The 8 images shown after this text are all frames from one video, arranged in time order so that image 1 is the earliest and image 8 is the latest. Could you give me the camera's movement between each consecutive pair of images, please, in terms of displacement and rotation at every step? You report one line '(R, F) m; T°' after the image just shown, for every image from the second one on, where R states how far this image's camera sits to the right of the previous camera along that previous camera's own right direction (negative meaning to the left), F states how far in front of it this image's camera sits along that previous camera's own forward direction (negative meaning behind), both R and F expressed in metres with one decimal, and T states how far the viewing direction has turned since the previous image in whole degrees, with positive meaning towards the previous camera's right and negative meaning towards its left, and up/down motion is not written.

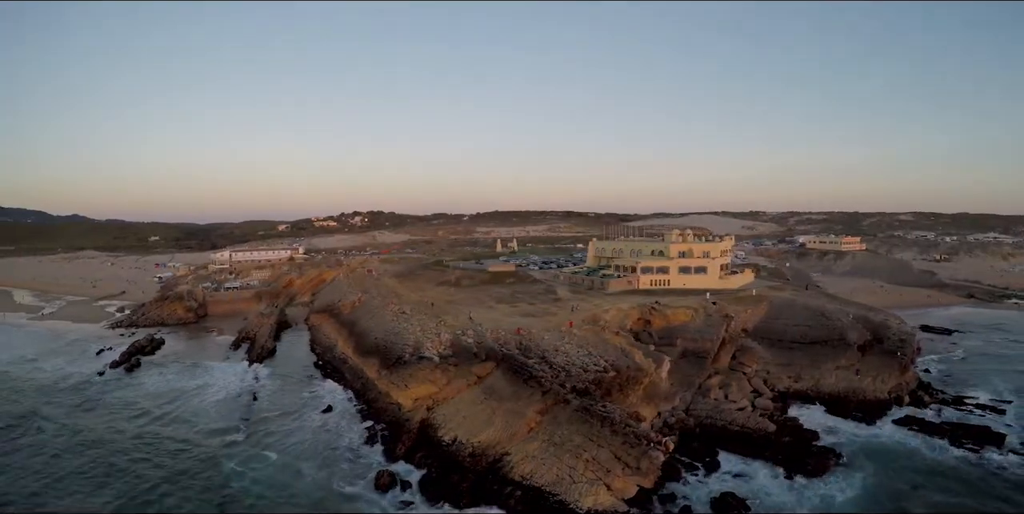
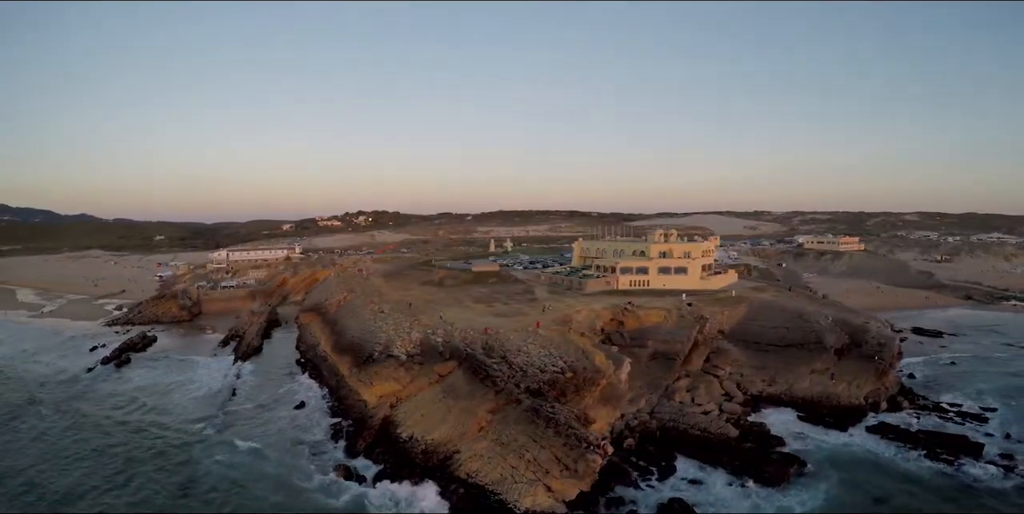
(+2.0, +0.3) m; -1°
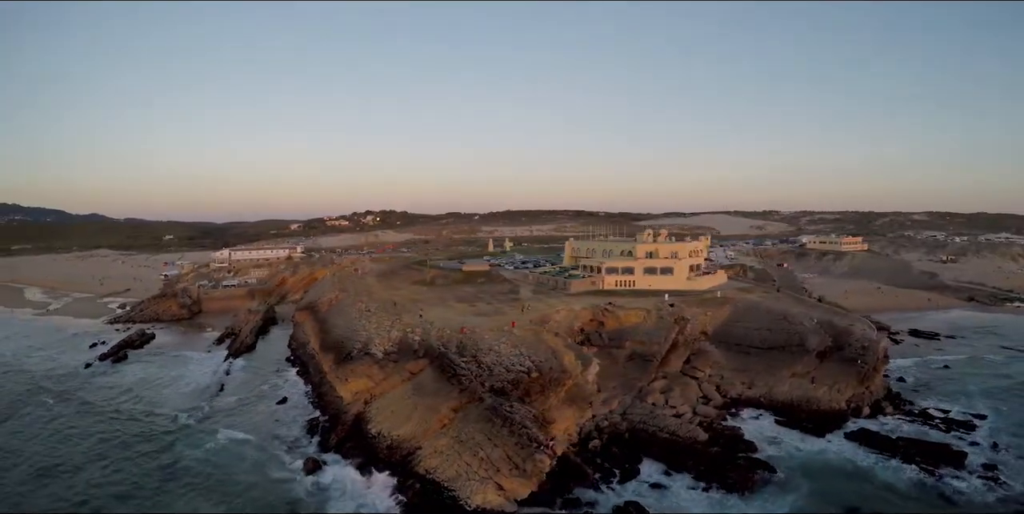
(+1.7, +0.2) m; -2°
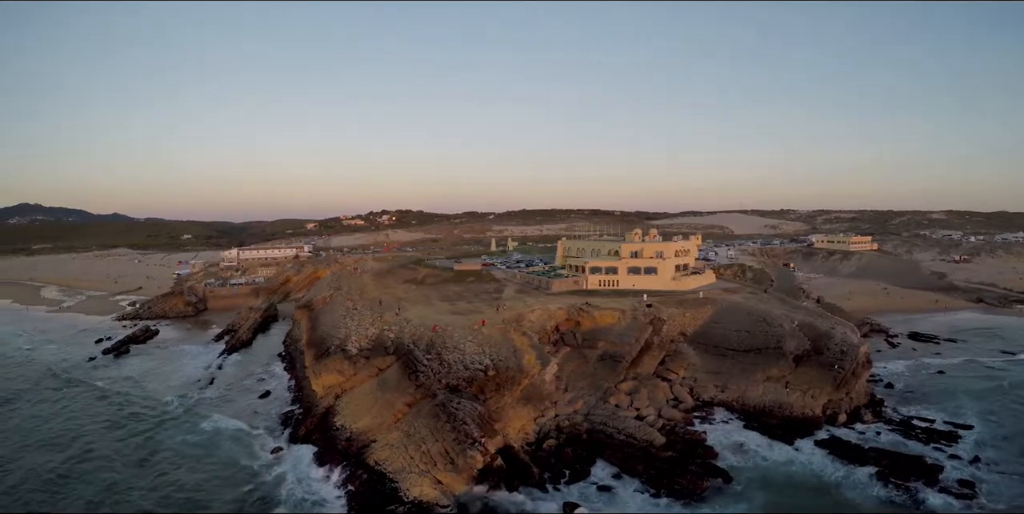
(+2.3, +0.2) m; -3°
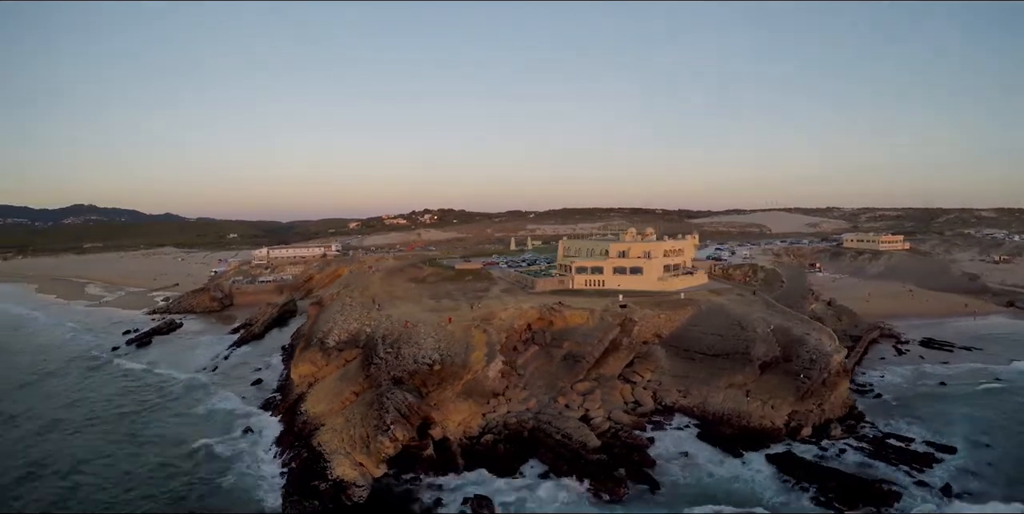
(+3.8, +0.1) m; -6°
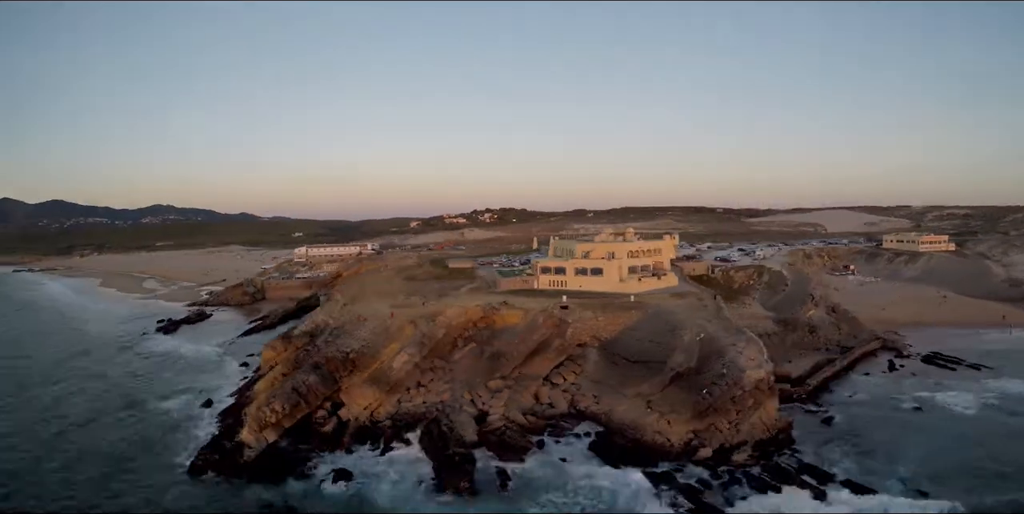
(+6.6, +0.5) m; -9°
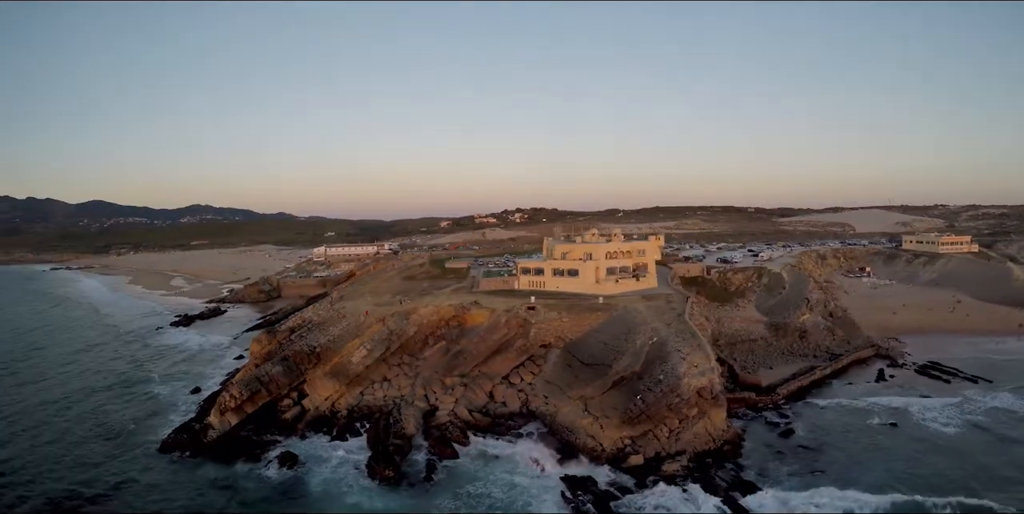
(+3.5, +0.2) m; -5°
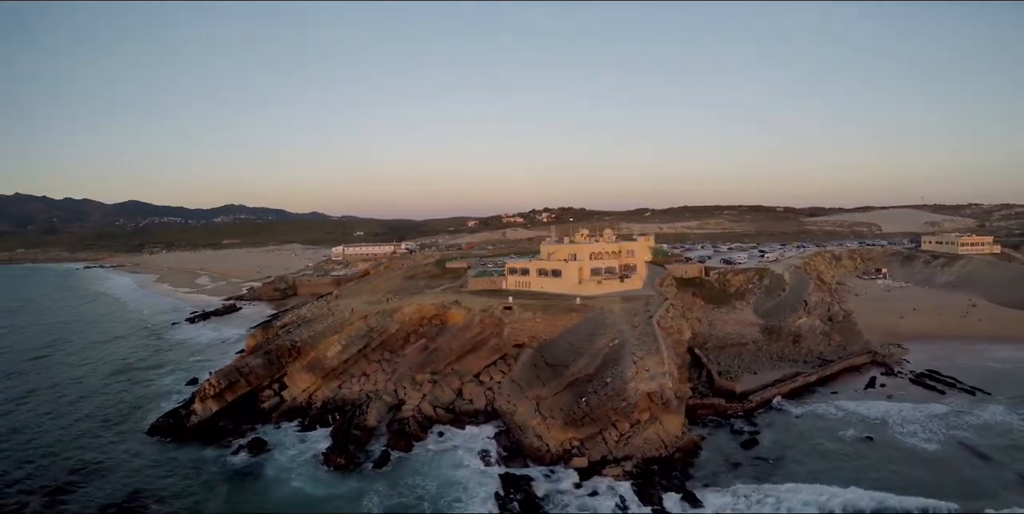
(+2.8, +0.1) m; -4°
